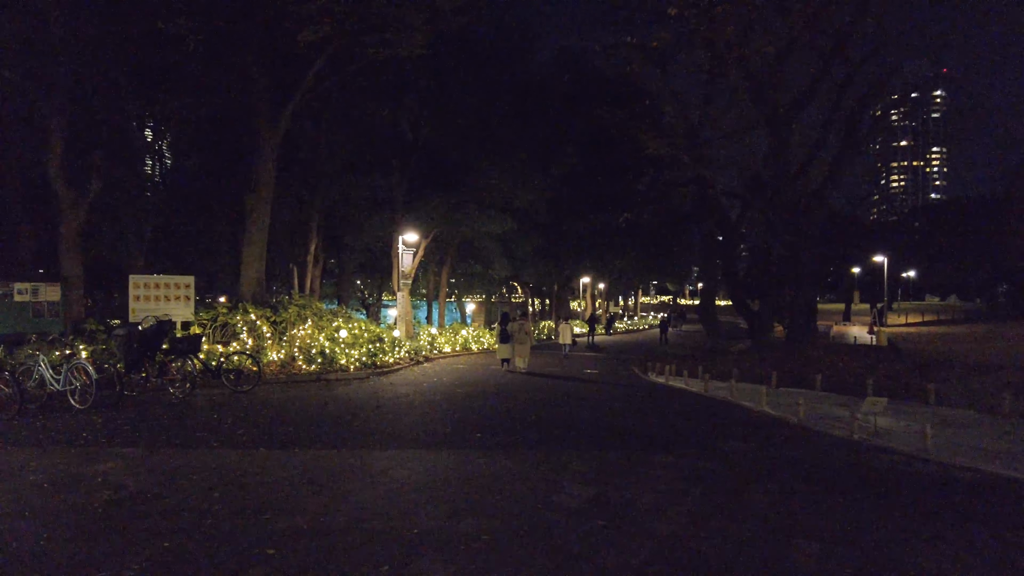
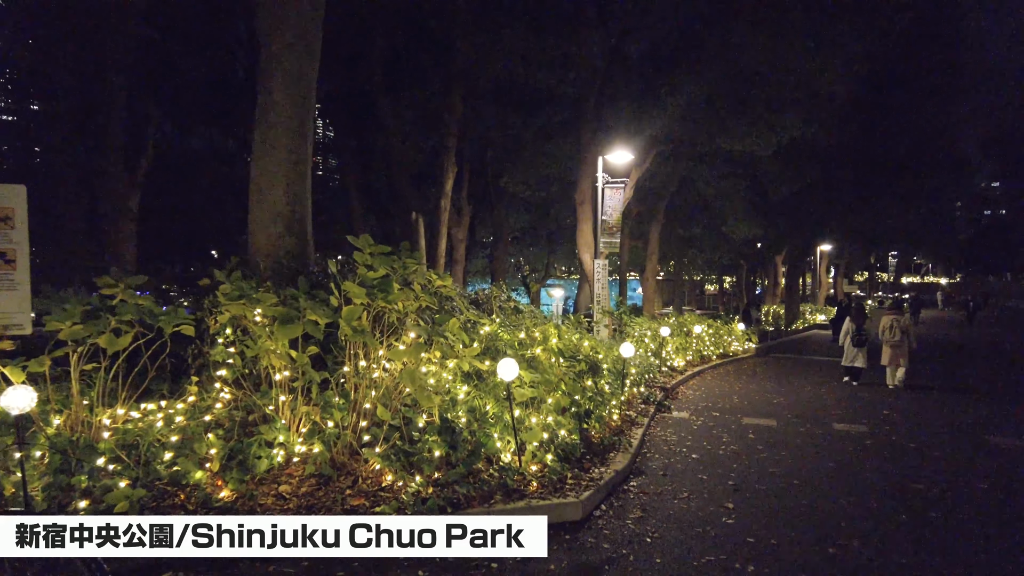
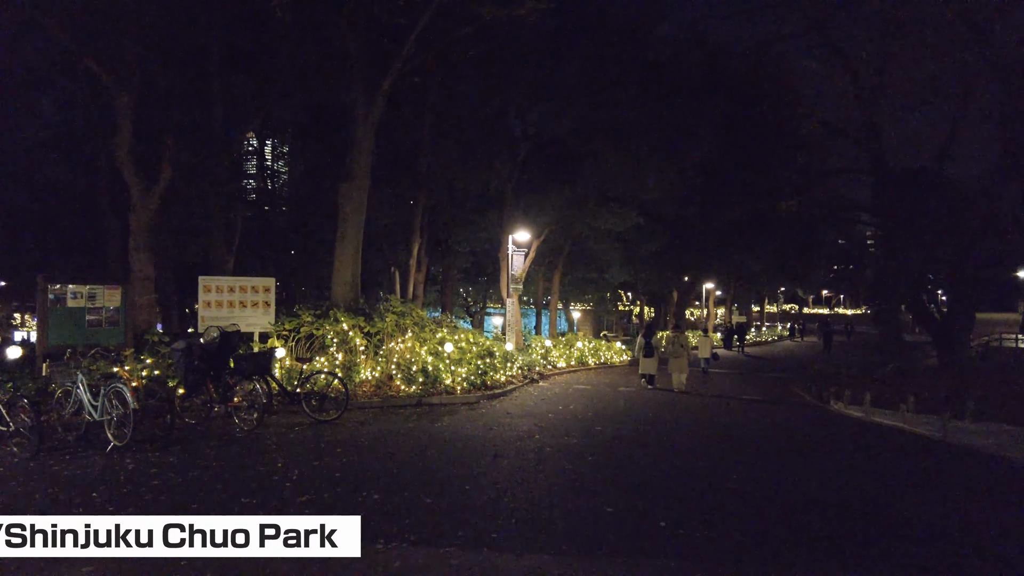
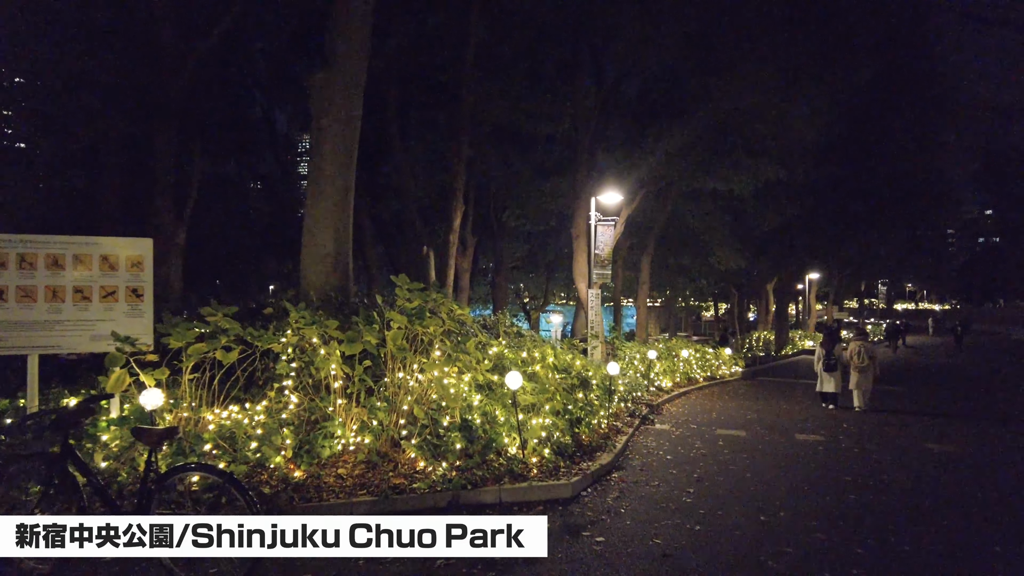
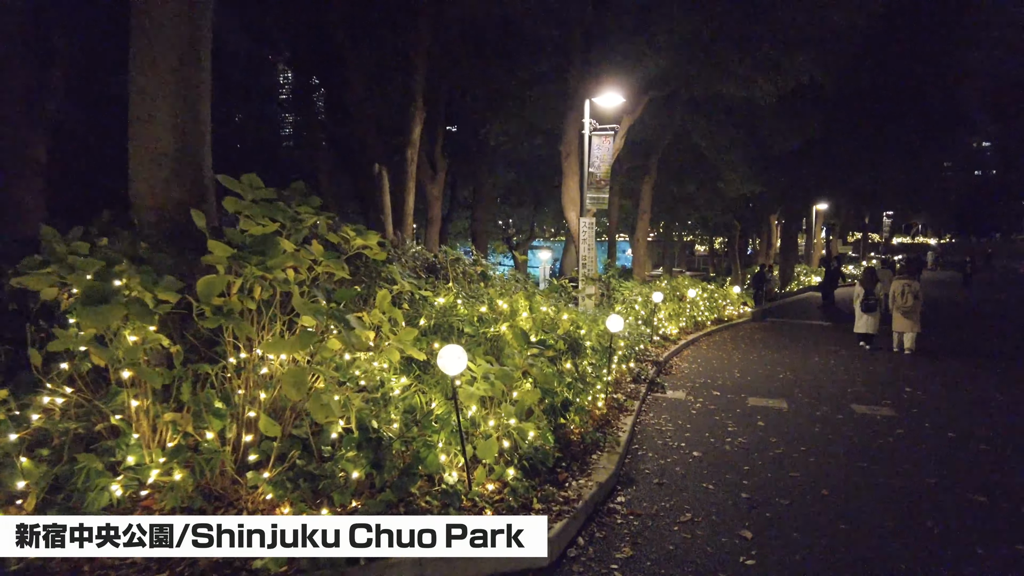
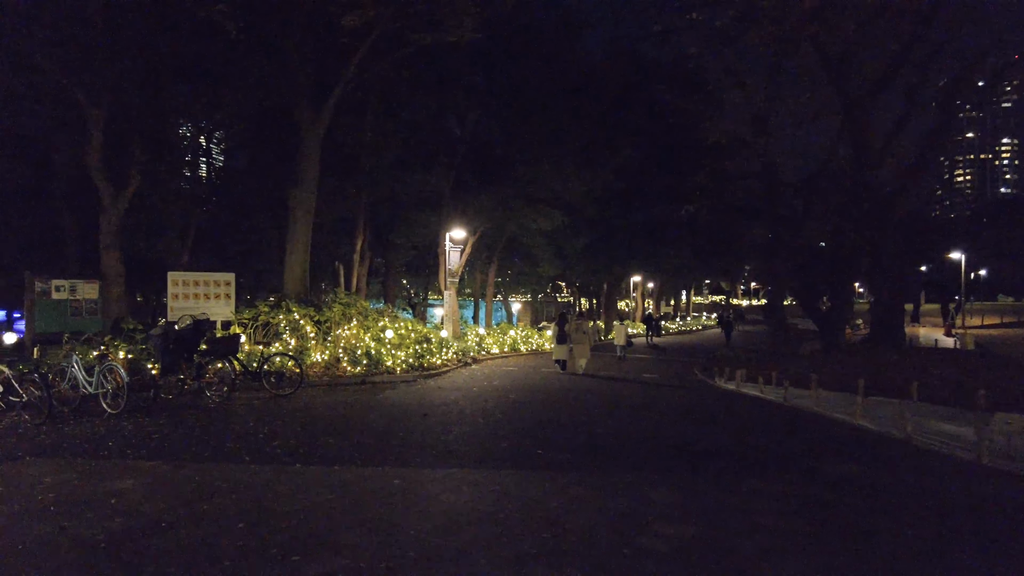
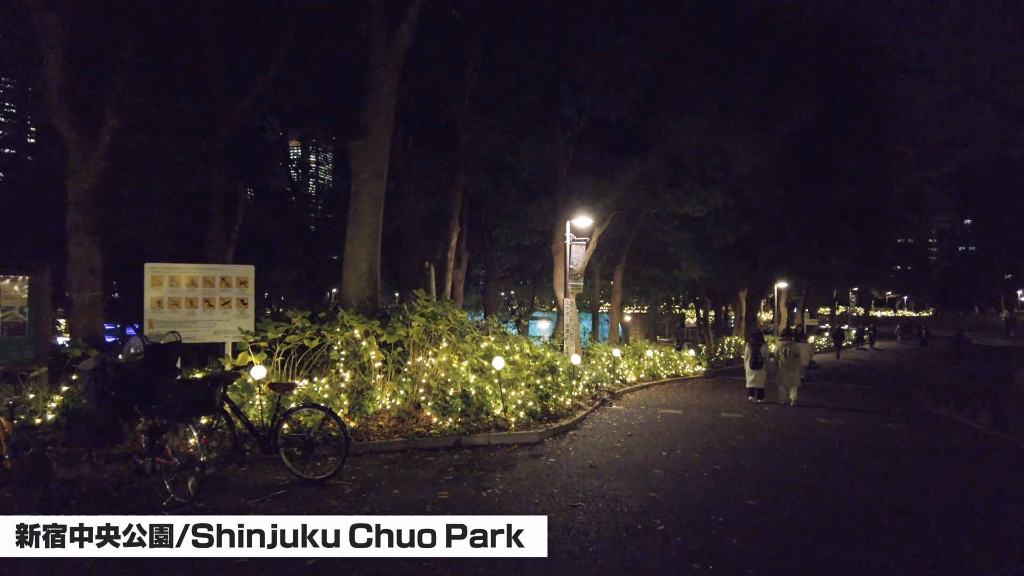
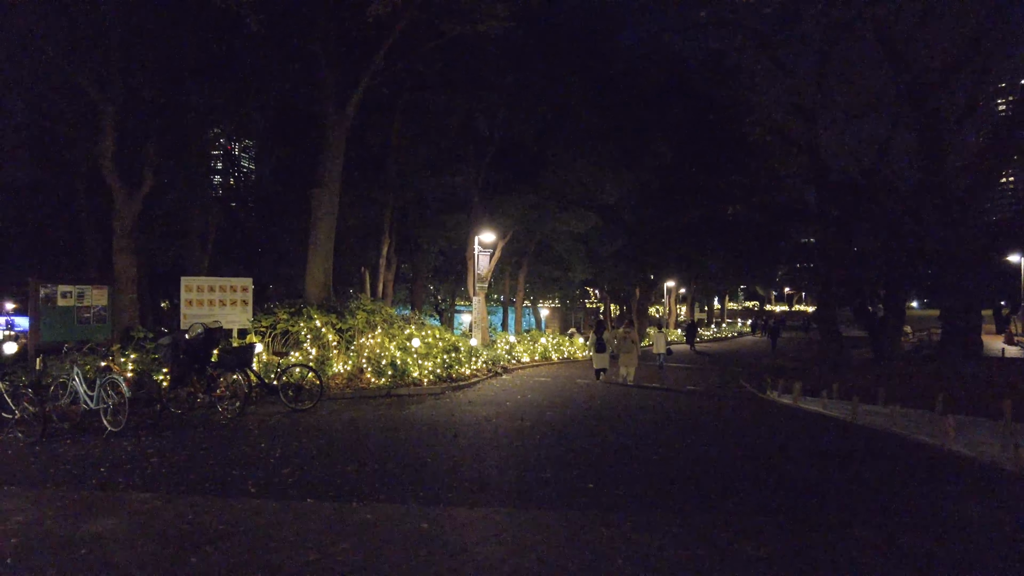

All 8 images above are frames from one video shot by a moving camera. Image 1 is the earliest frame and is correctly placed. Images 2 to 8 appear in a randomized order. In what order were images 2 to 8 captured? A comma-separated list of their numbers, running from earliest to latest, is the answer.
6, 8, 3, 7, 4, 2, 5
